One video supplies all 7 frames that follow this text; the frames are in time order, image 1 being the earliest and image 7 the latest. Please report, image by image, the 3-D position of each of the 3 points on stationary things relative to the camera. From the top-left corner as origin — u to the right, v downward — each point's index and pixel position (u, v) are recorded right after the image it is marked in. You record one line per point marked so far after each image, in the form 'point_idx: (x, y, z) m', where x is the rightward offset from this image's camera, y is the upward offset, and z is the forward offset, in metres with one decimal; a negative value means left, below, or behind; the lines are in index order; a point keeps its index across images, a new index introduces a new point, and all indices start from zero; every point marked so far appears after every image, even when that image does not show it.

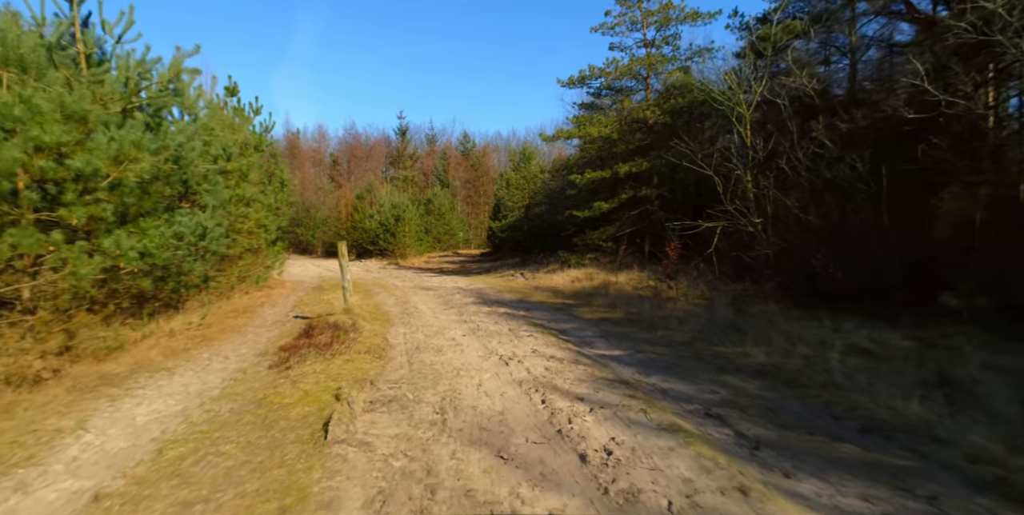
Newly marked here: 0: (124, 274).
0: (-6.4, -0.3, +8.1) m
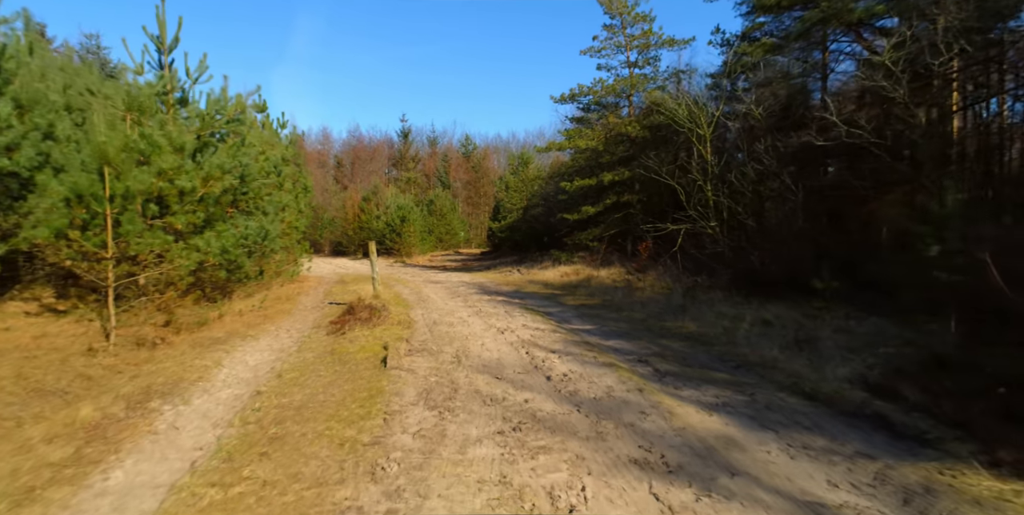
0: (-6.6, -0.2, +10.6) m
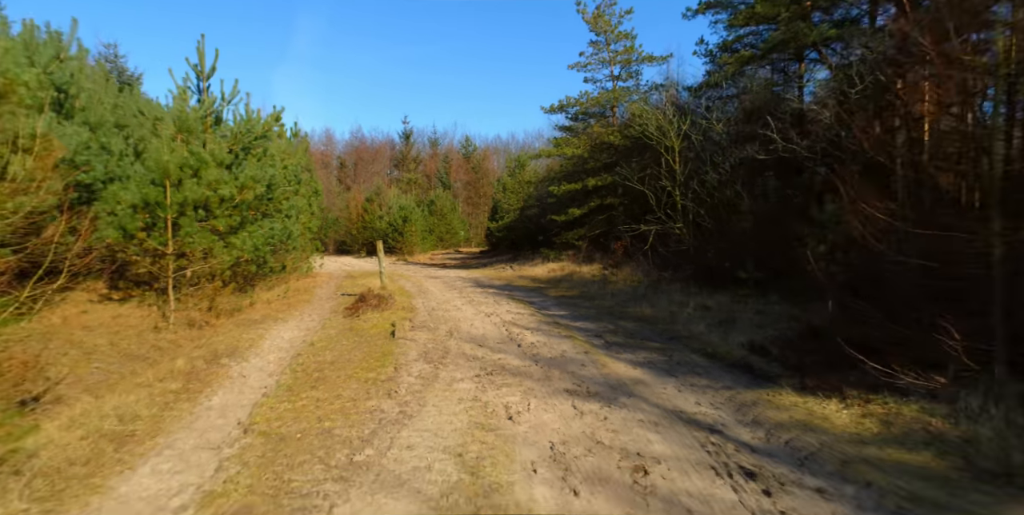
0: (-6.9, -0.1, +12.6) m
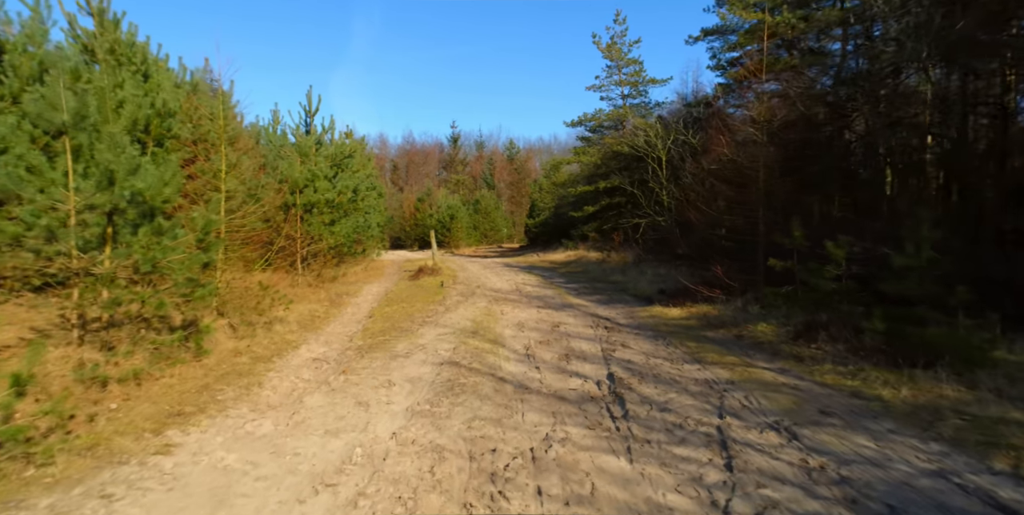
0: (-6.4, +0.5, +18.2) m
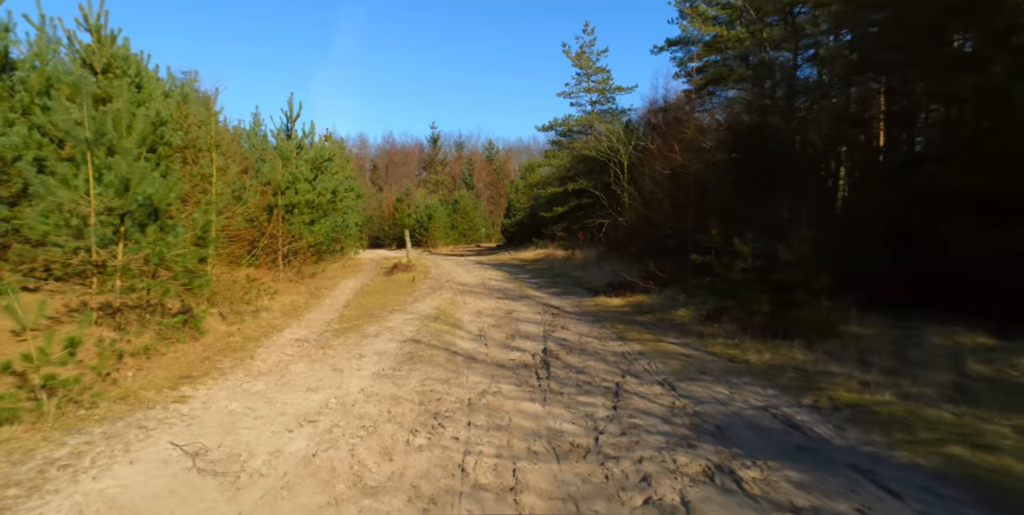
0: (-7.5, +0.6, +19.2) m
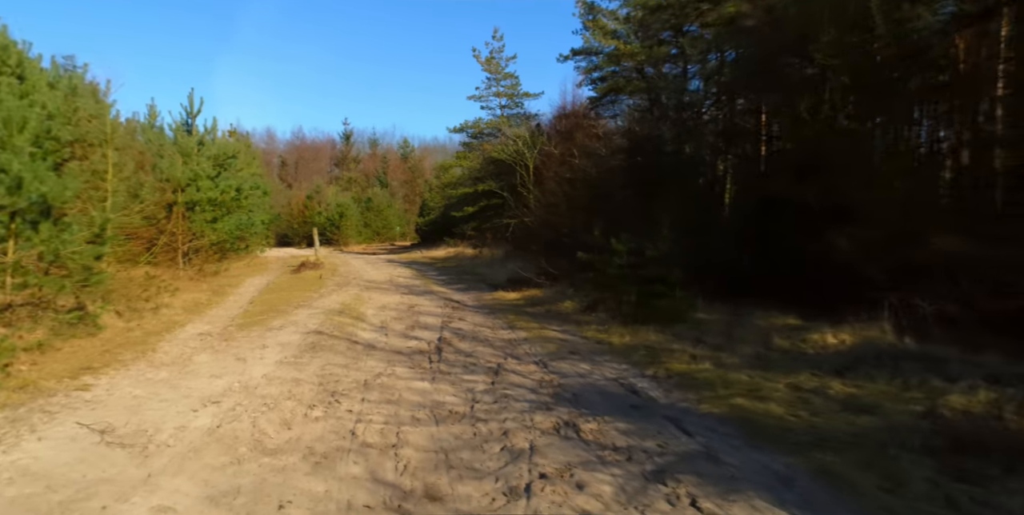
0: (-11.0, +0.7, +18.6) m
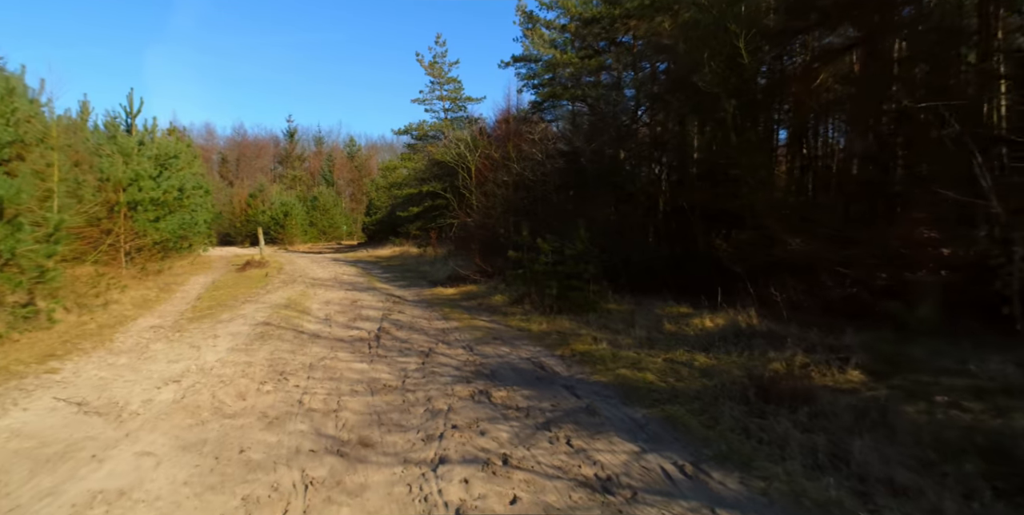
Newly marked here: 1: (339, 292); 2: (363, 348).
0: (-13.2, +0.7, +18.6) m
1: (-4.6, -1.0, +13.1) m
2: (-2.4, -1.5, +8.0) m
